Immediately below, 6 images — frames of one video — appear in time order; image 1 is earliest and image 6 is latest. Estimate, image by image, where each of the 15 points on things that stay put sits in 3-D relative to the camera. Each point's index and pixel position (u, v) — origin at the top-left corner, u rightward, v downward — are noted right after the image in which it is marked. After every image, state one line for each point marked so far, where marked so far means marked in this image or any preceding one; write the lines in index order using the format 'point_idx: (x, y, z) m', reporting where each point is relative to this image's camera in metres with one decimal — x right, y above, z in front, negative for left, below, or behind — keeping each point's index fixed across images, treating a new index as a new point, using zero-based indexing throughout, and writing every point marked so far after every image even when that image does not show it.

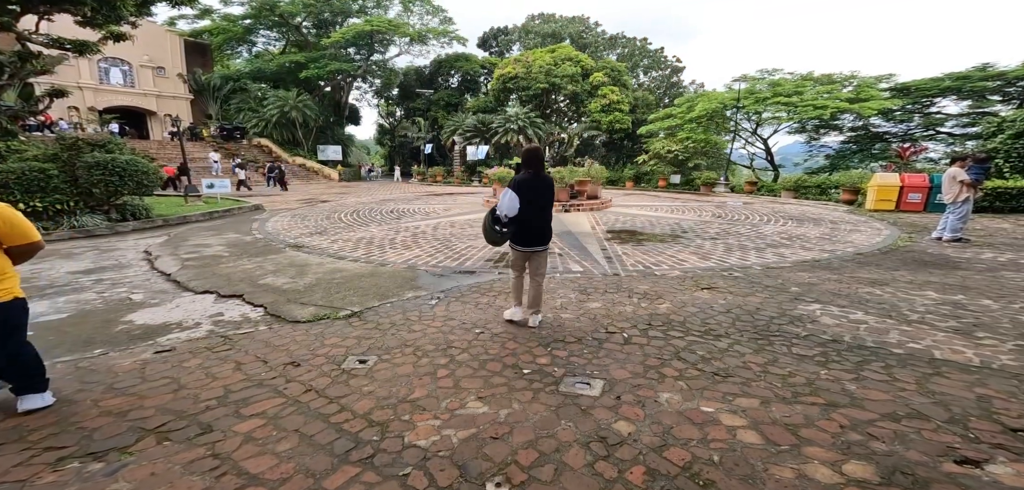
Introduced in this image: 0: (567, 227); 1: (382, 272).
0: (+1.1, +0.4, +8.9) m
1: (-1.7, -0.4, +5.5) m
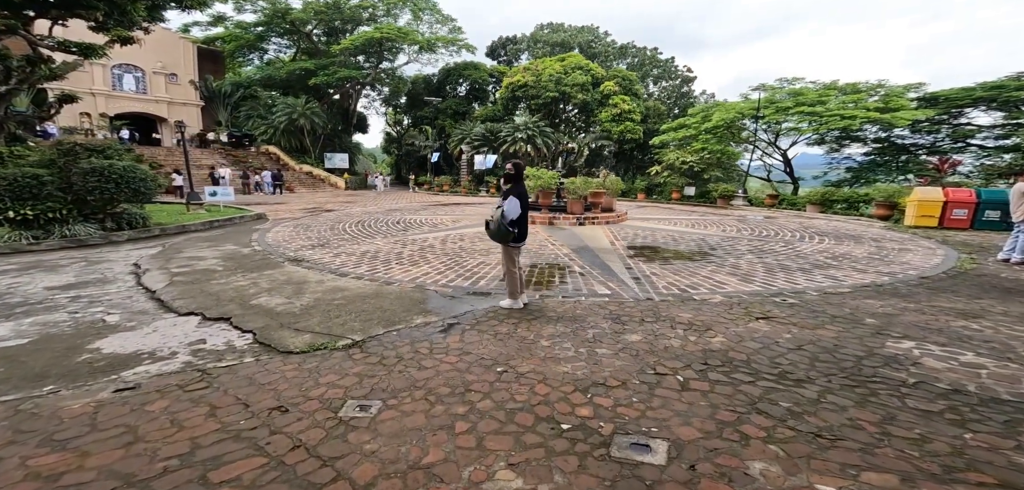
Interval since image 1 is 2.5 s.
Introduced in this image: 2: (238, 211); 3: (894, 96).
0: (+1.3, +0.1, +8.3) m
1: (-1.4, -0.5, +5.0) m
2: (-7.5, +0.9, +11.8) m
3: (+13.0, +5.1, +14.7) m
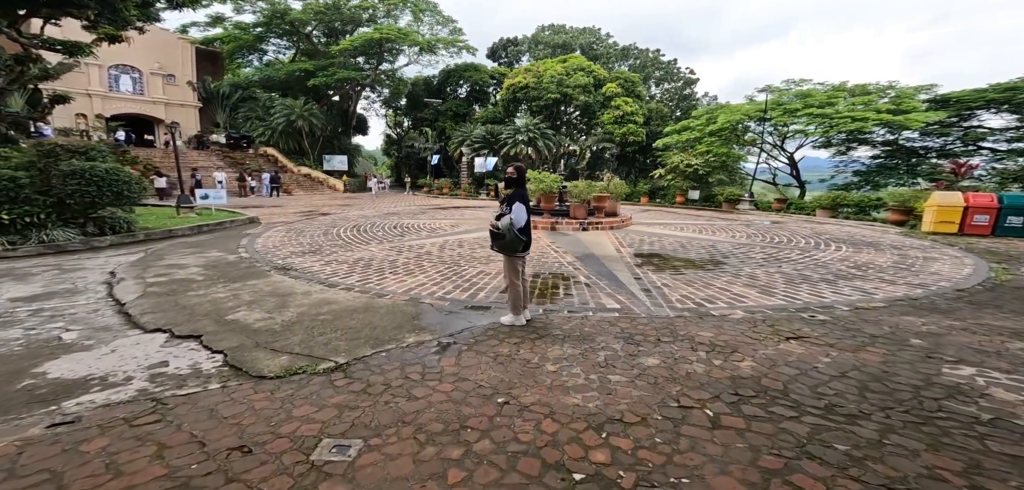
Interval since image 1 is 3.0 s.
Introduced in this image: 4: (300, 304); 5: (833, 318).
0: (+1.4, -0.1, +7.9) m
1: (-1.4, -0.6, +4.6) m
2: (-7.5, +0.8, +11.4) m
3: (+13.0, +4.9, +14.3) m
4: (-2.2, -0.6, +4.5) m
5: (+2.8, -0.7, +3.8) m
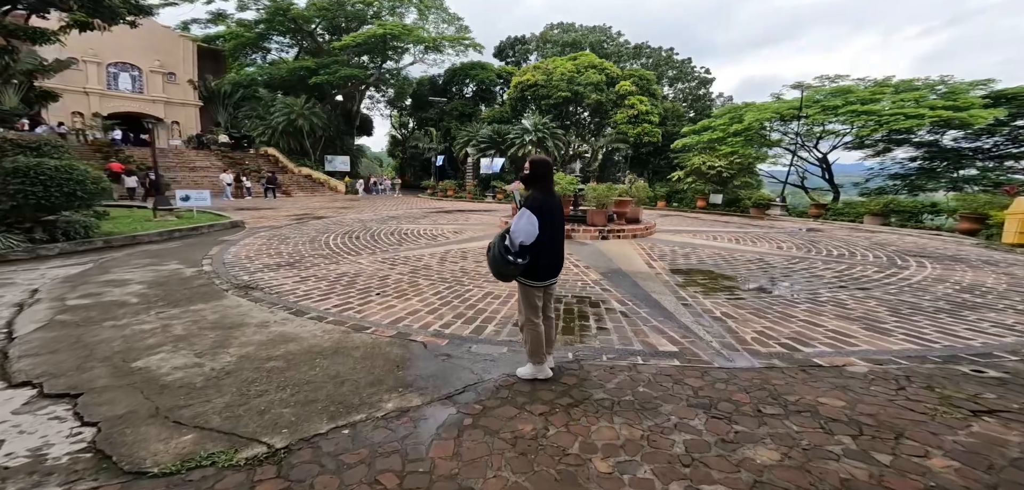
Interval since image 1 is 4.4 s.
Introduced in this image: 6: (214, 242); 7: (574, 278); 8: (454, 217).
0: (+1.6, -0.3, +6.7) m
1: (-1.3, -0.8, +3.4) m
2: (-7.2, +0.7, +10.4) m
3: (+13.4, +4.6, +13.0) m
4: (-2.1, -0.8, +3.4) m
5: (+3.0, -0.8, +2.6) m
6: (-5.2, 0.0, +7.6) m
7: (+0.8, -0.4, +5.6) m
8: (-1.6, +0.8, +12.5) m
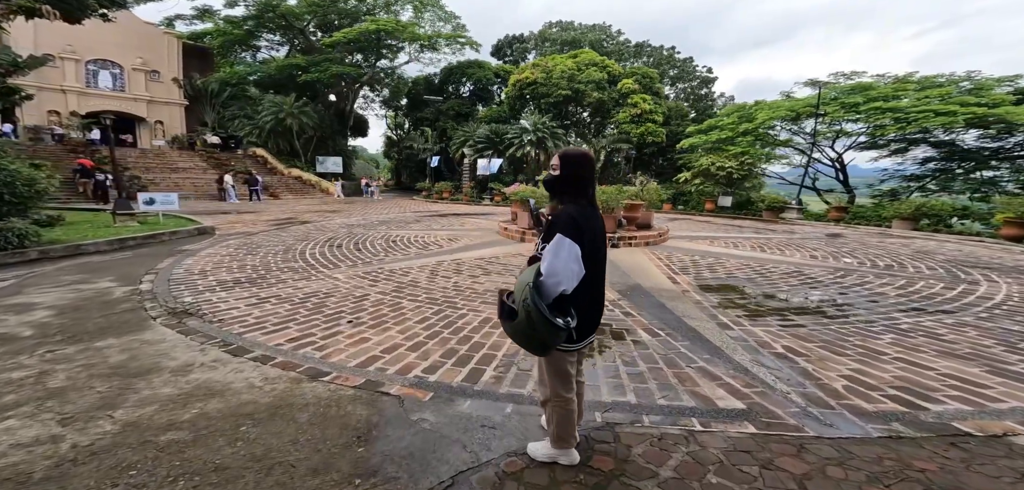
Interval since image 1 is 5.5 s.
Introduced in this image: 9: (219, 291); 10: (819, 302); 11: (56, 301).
0: (+1.6, -0.4, +5.8) m
1: (-1.2, -0.9, +2.5) m
2: (-7.2, +0.5, +9.4) m
3: (+13.3, +4.4, +12.2) m
4: (-2.0, -0.9, +2.4) m
5: (+3.0, -0.9, +1.7) m
6: (-5.2, -0.1, +6.6) m
7: (+0.9, -0.6, +4.7) m
8: (-1.7, +0.6, +11.6) m
9: (-3.0, -0.5, +4.5) m
10: (+3.2, -0.6, +4.4) m
11: (-4.2, -0.5, +4.1) m
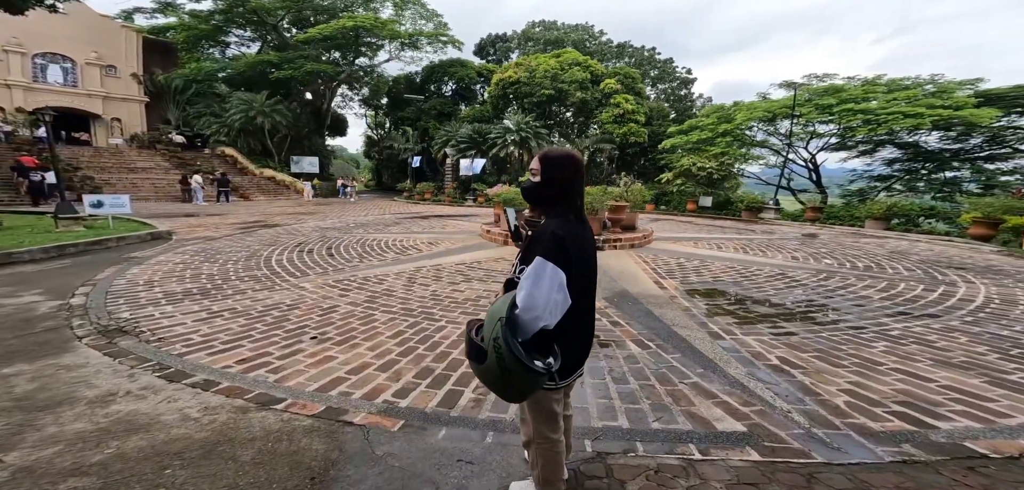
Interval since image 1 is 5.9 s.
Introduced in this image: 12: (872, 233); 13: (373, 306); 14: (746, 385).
0: (+1.3, -0.4, +5.6) m
1: (-1.3, -1.0, +2.1) m
2: (-7.7, +0.4, +8.8) m
3: (+12.7, +4.4, +12.6) m
4: (-2.1, -0.9, +2.1) m
5: (+3.0, -1.0, +1.6) m
6: (-5.5, -0.2, +6.1) m
7: (+0.7, -0.6, +4.5) m
8: (-2.2, +0.6, +11.2) m
9: (-3.2, -0.6, +4.1) m
10: (+2.9, -0.6, +4.3) m
11: (-4.4, -0.6, +3.6) m
12: (+8.4, +0.3, +10.2) m
13: (-1.4, -0.6, +4.3) m
14: (+1.5, -0.9, +2.8) m
